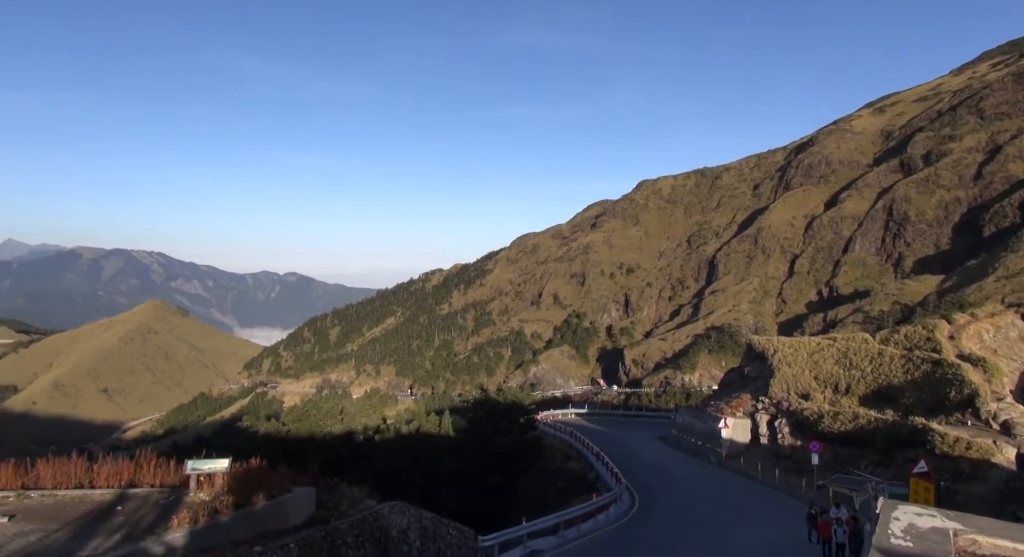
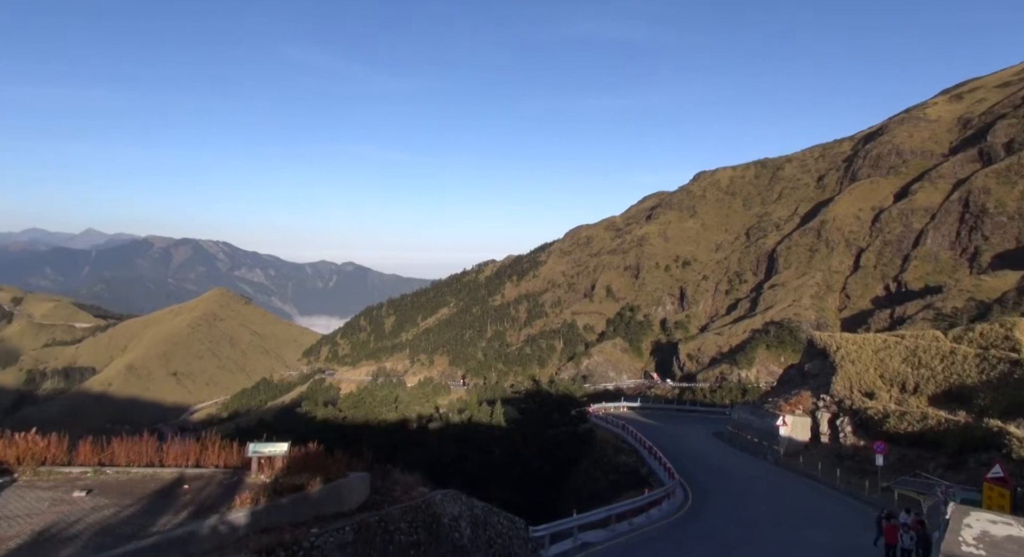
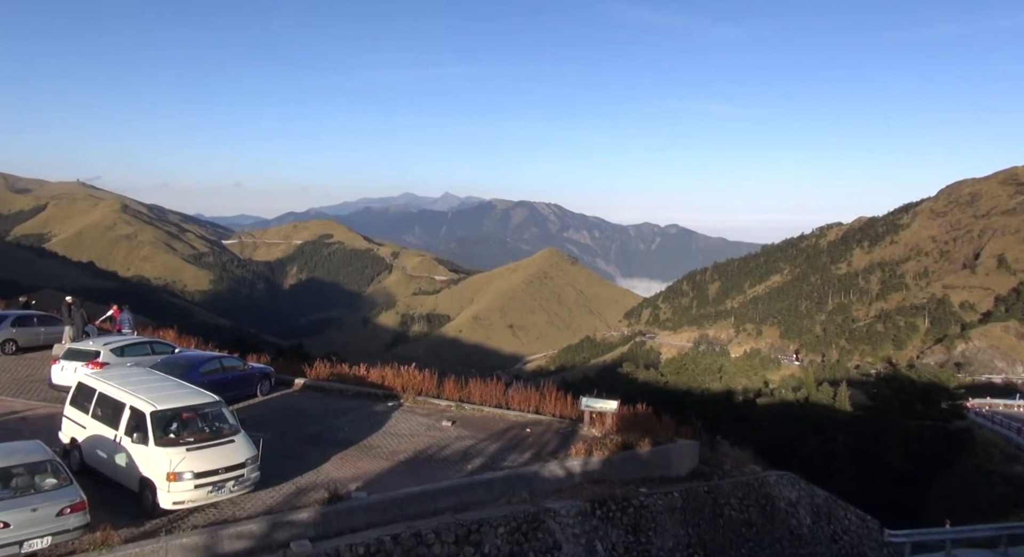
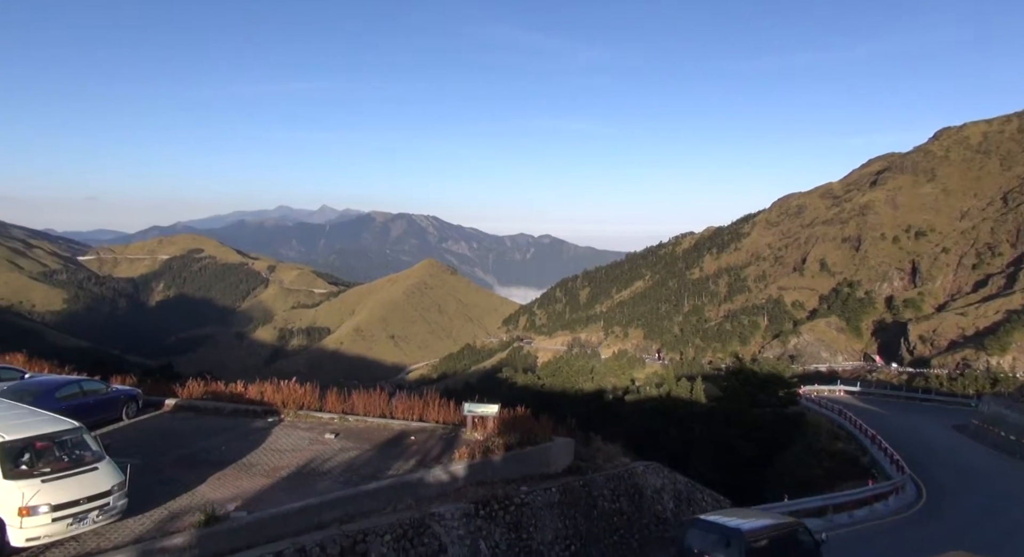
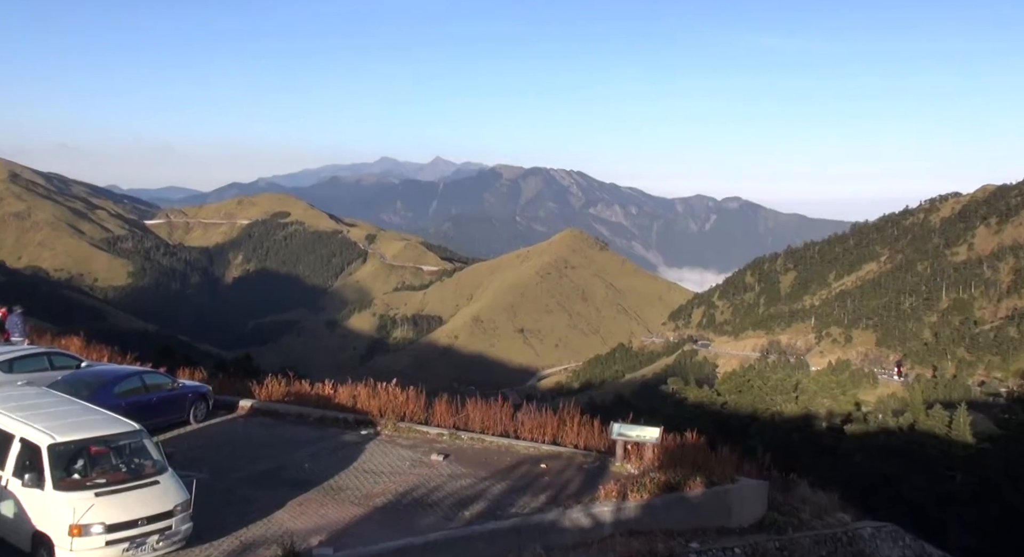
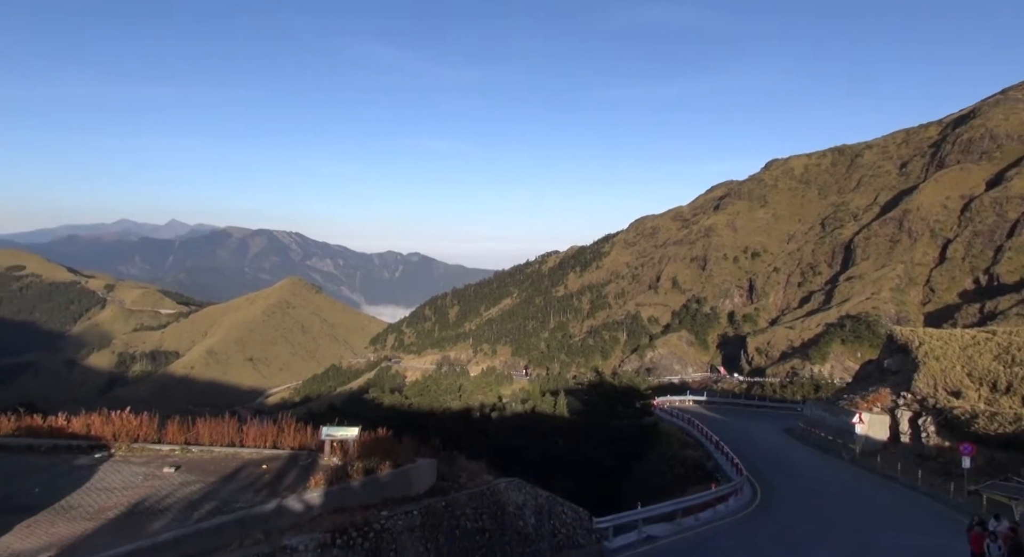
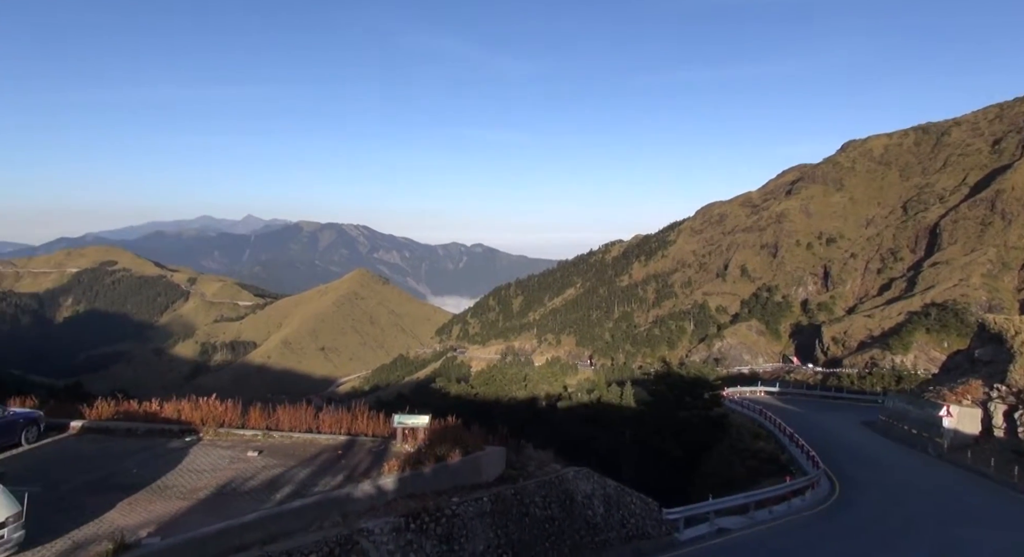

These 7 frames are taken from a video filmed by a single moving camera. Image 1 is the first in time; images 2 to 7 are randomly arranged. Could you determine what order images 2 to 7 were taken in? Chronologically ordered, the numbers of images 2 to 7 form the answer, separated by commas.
2, 6, 7, 4, 3, 5
